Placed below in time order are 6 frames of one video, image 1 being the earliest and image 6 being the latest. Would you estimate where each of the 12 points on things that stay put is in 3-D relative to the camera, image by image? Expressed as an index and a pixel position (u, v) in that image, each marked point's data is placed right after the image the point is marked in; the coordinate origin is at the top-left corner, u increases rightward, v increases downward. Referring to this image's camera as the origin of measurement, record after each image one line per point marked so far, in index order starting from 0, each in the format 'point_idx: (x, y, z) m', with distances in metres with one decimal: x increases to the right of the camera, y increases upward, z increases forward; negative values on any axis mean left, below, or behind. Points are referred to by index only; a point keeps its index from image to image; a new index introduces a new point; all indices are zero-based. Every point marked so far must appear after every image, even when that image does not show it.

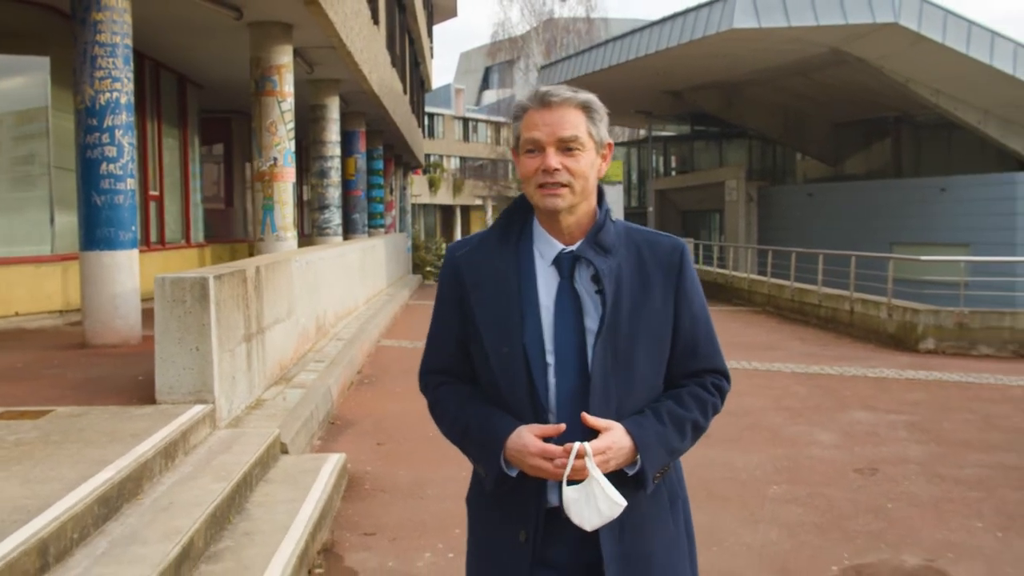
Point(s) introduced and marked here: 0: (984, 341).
0: (+6.3, -0.7, +13.0) m
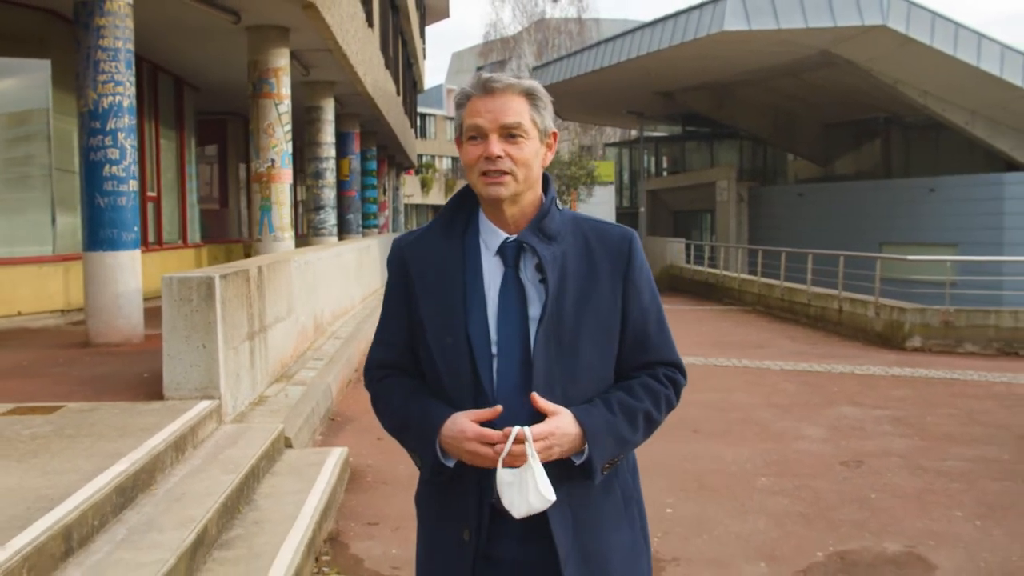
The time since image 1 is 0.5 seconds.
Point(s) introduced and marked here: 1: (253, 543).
0: (+6.2, -0.7, +13.3) m
1: (-1.1, -1.1, +4.3) m
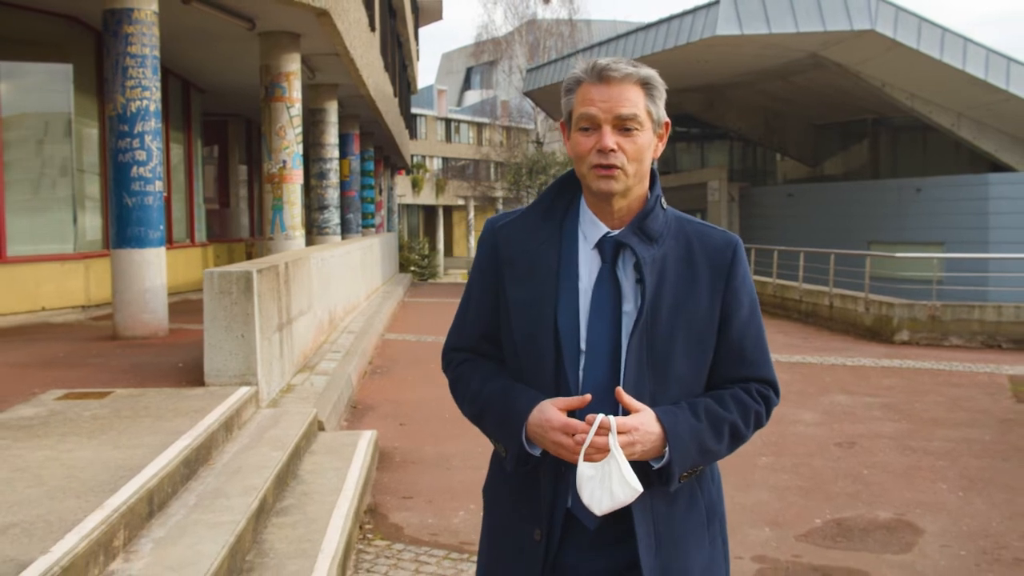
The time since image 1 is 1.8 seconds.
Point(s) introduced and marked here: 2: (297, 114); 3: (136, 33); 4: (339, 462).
0: (+6.2, -0.6, +13.8) m
1: (-1.0, -1.1, +4.8) m
2: (-2.7, +2.2, +12.4) m
3: (-3.4, +2.3, +8.9) m
4: (-1.0, -1.0, +5.7) m
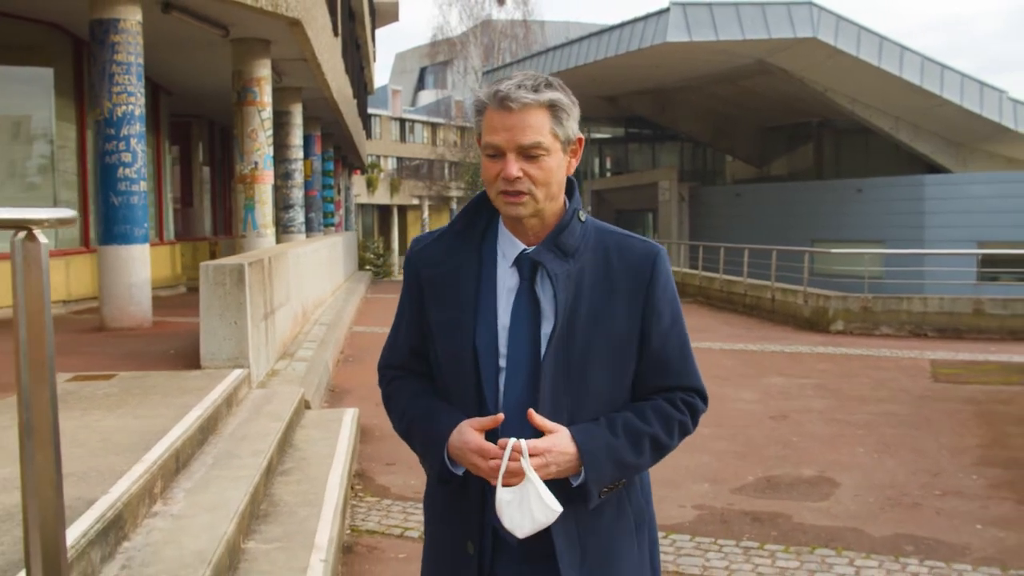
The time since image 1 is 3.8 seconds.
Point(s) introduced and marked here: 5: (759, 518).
0: (+5.6, -0.5, +14.8) m
1: (-1.1, -1.0, +5.4) m
2: (-3.2, +2.3, +13.0) m
3: (-3.8, +2.4, +9.5) m
4: (-1.2, -0.9, +6.4) m
5: (+1.3, -1.2, +5.2) m
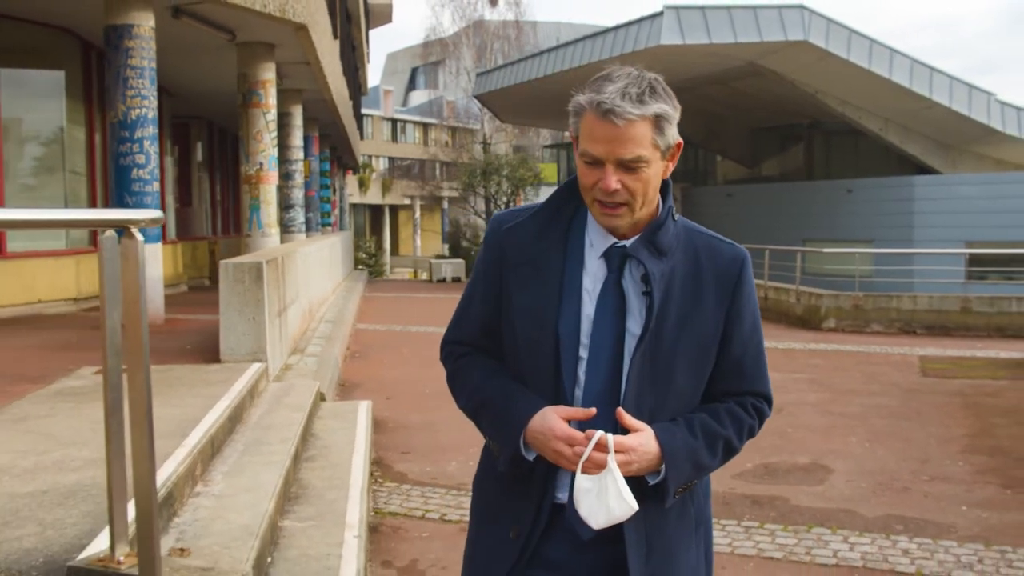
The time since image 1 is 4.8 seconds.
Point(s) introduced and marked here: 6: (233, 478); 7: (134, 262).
0: (+5.6, -0.5, +15.1) m
1: (-1.1, -1.0, +5.7) m
2: (-3.2, +2.3, +13.2) m
3: (-3.7, +2.4, +9.7) m
4: (-1.1, -0.9, +6.7) m
5: (+1.4, -1.2, +5.5) m
6: (-1.3, -0.9, +4.7) m
7: (-1.0, +0.1, +2.6) m
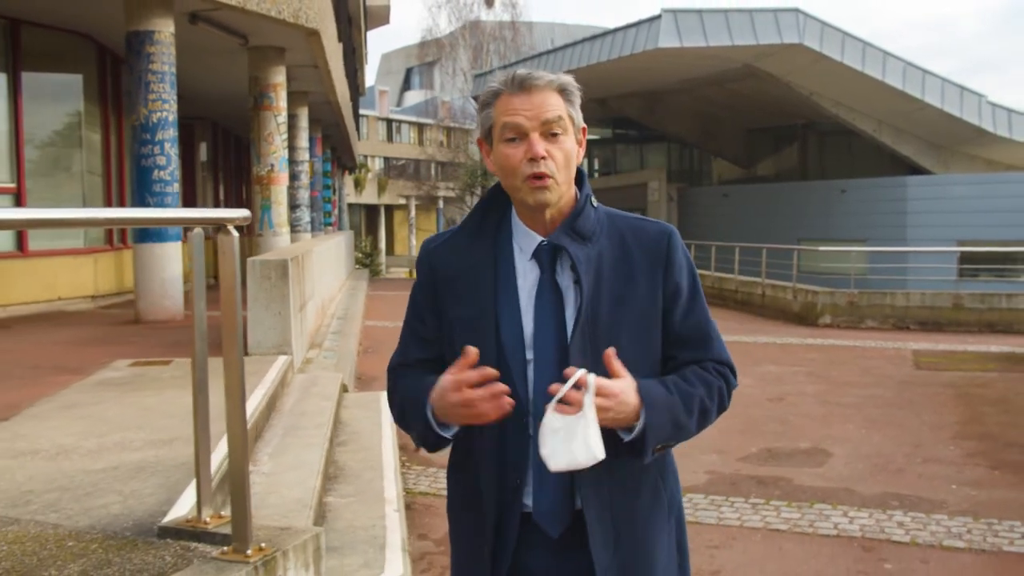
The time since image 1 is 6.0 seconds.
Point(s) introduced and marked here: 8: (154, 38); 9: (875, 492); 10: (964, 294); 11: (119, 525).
0: (+5.7, -0.5, +15.5) m
1: (-0.9, -1.0, +6.1) m
2: (-3.2, +2.3, +13.6) m
3: (-3.6, +2.4, +10.1) m
4: (-1.0, -0.9, +7.0) m
5: (+1.5, -1.2, +5.9) m
6: (-1.2, -0.9, +5.0) m
7: (-0.9, +0.1, +3.0) m
8: (-3.7, +2.6, +10.0) m
9: (+2.1, -1.2, +5.6) m
10: (+7.0, -0.1, +15.2) m
11: (-1.4, -0.8, +3.4) m
